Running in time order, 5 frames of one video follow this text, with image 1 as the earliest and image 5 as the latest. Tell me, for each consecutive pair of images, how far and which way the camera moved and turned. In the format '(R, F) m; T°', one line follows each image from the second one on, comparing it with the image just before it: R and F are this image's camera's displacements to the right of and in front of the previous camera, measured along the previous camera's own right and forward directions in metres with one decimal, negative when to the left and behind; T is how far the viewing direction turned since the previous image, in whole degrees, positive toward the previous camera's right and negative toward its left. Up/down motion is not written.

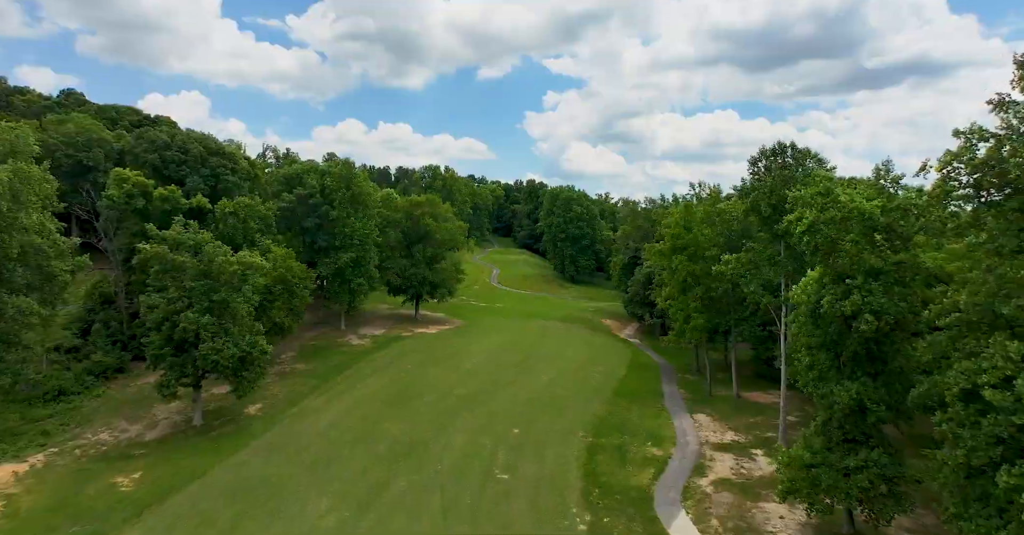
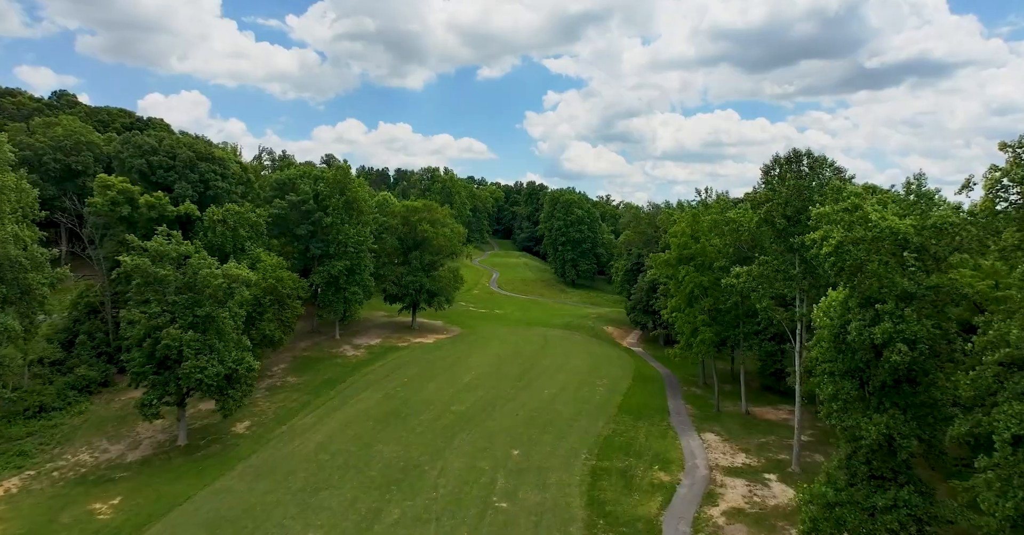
(0.0, +1.7) m; 0°
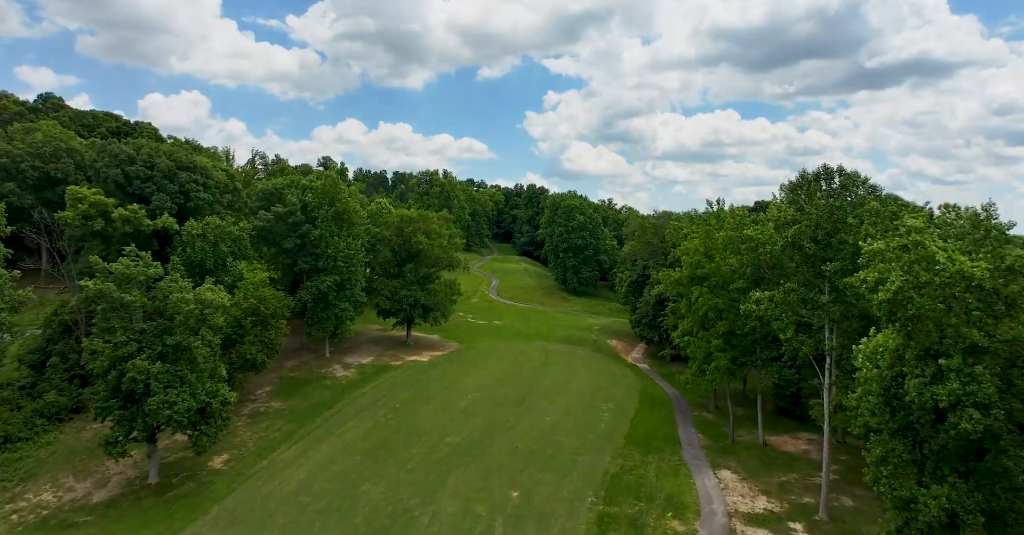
(+0.1, +2.8) m; 0°
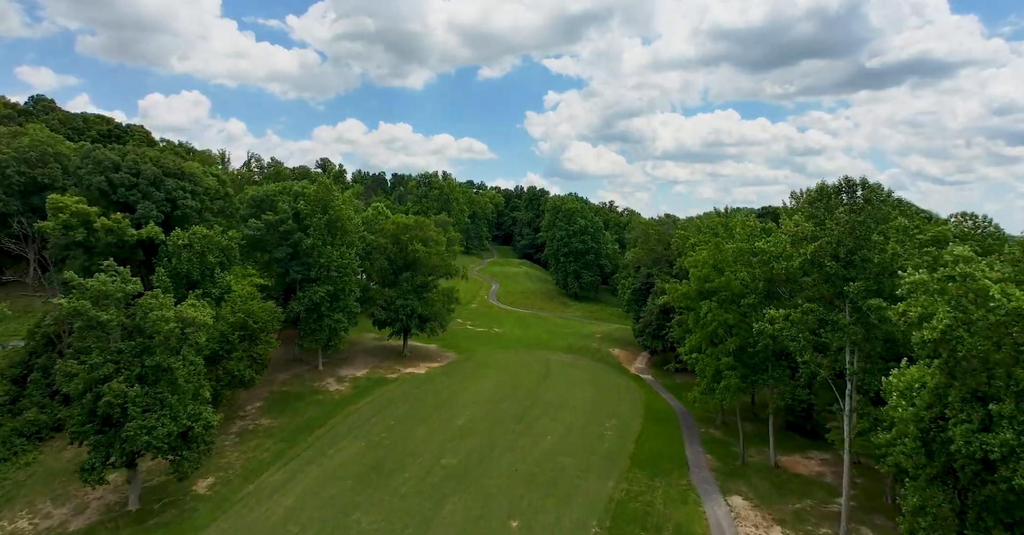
(0.0, +1.7) m; 0°
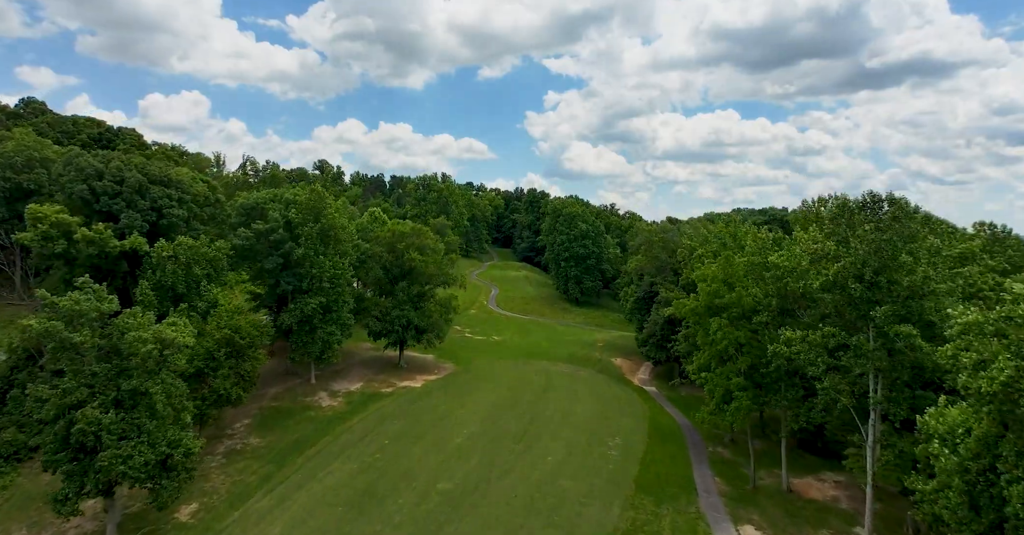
(0.0, +1.7) m; 0°
